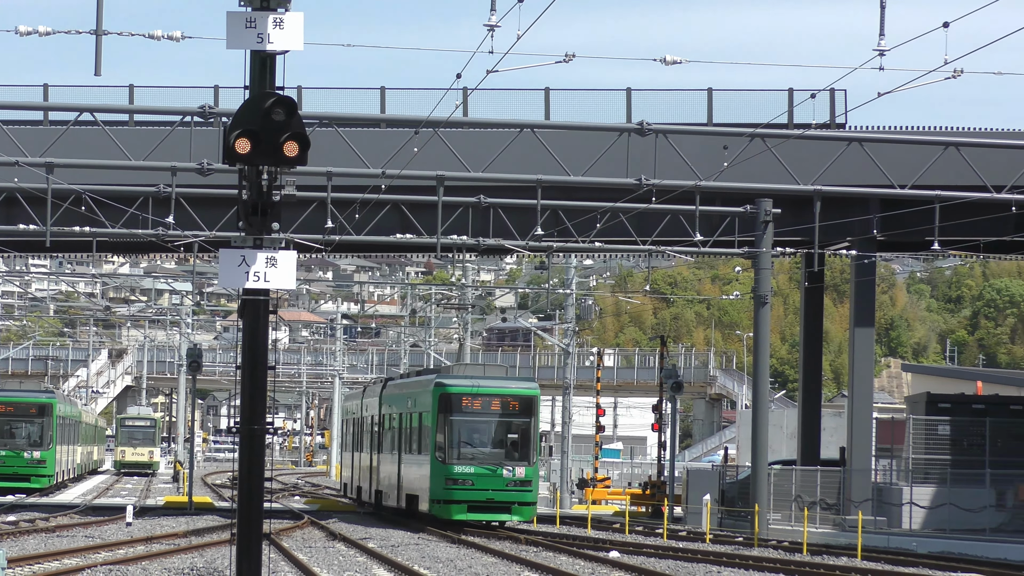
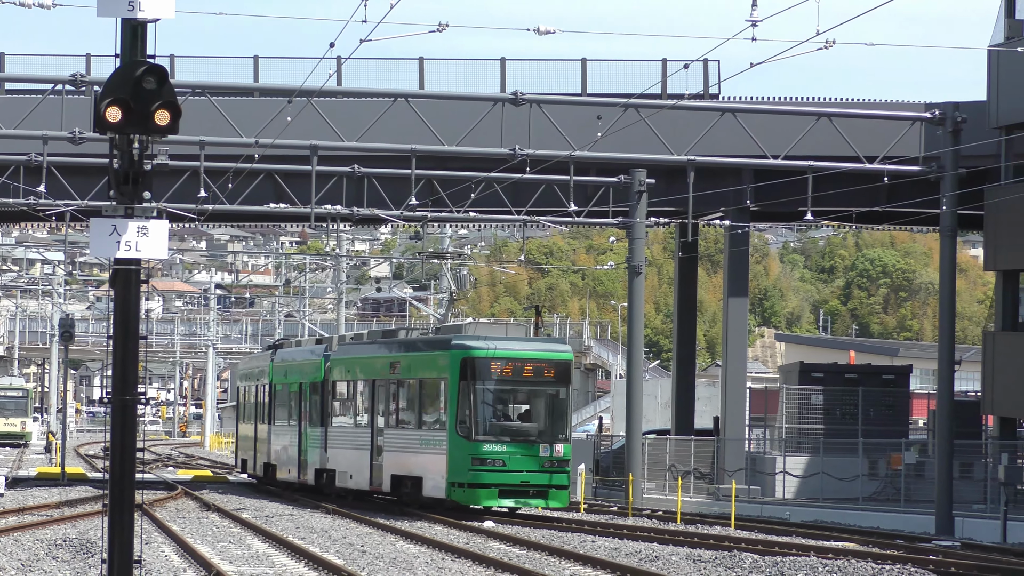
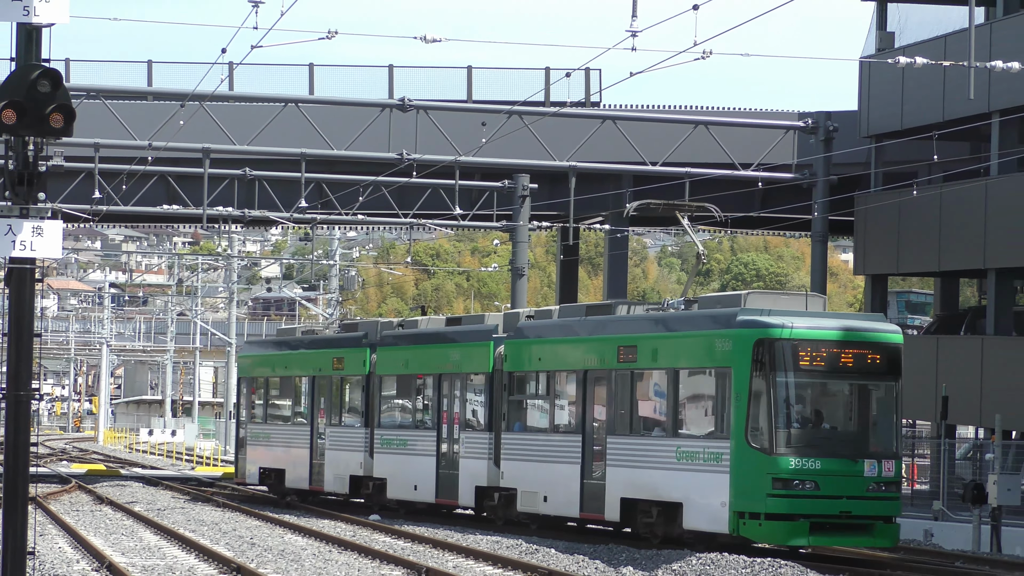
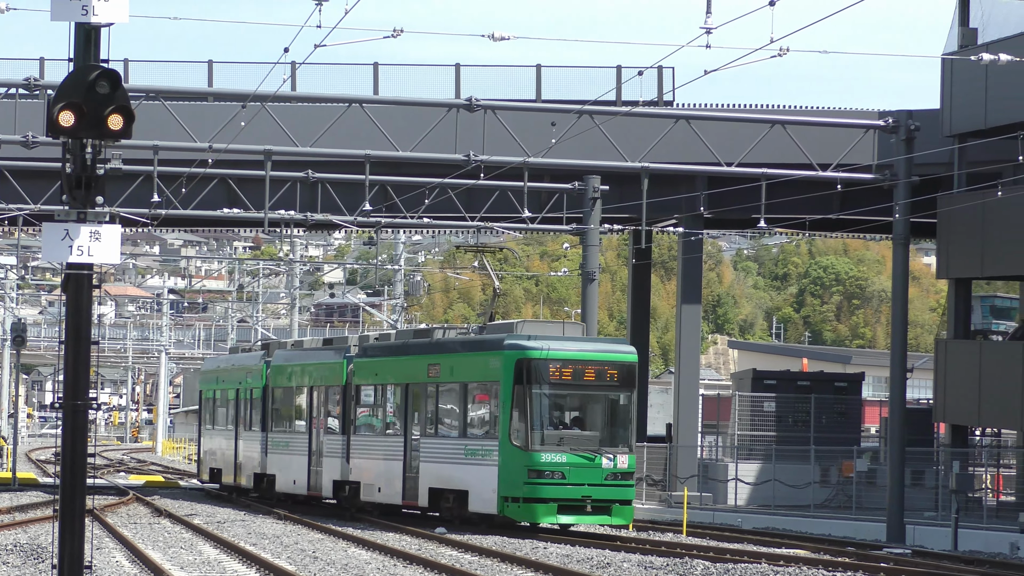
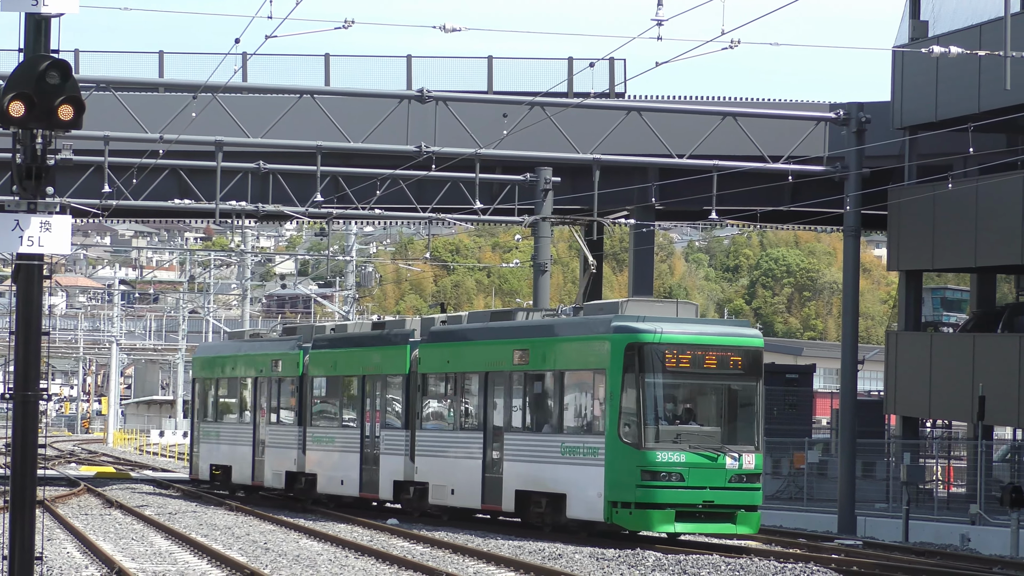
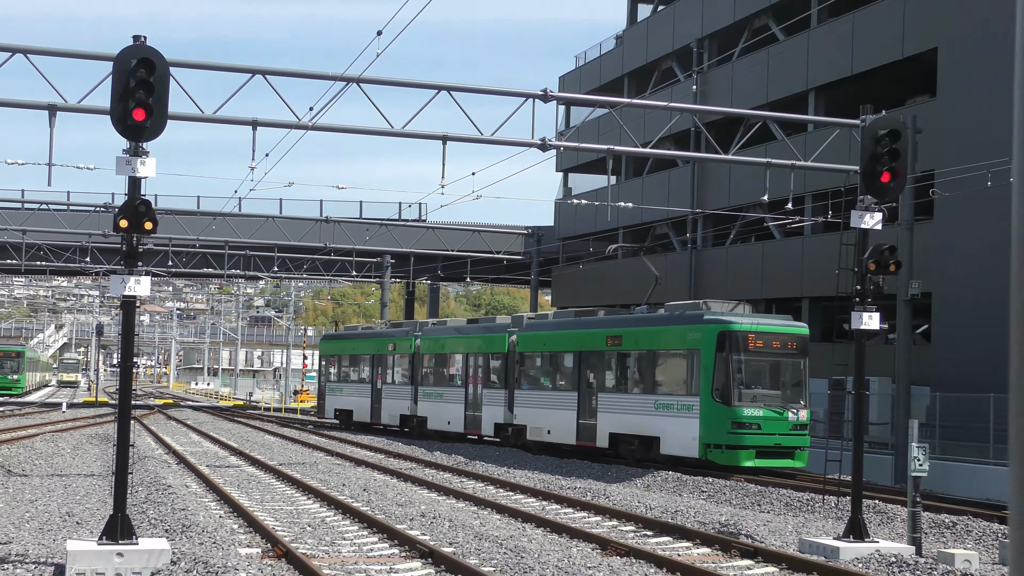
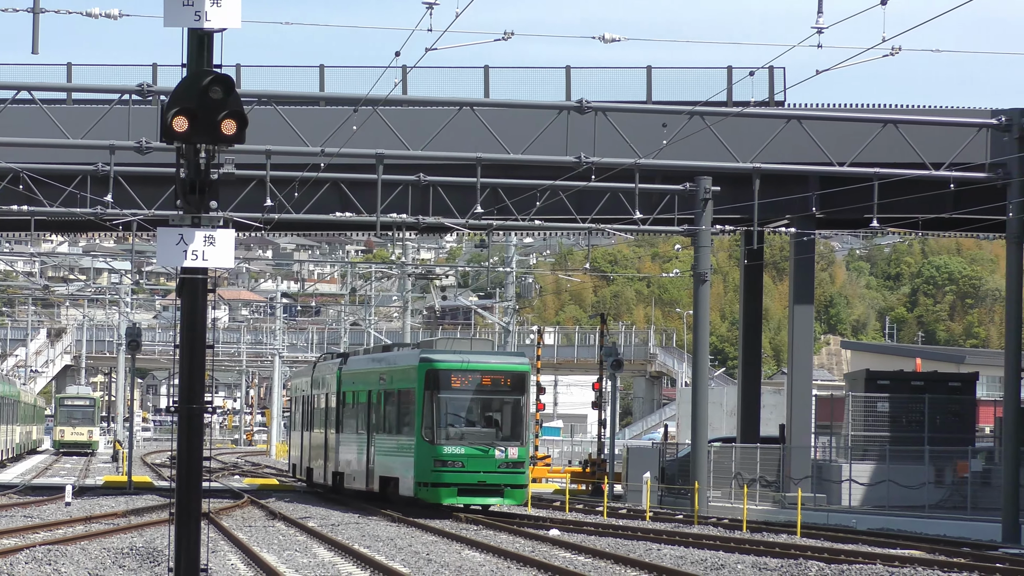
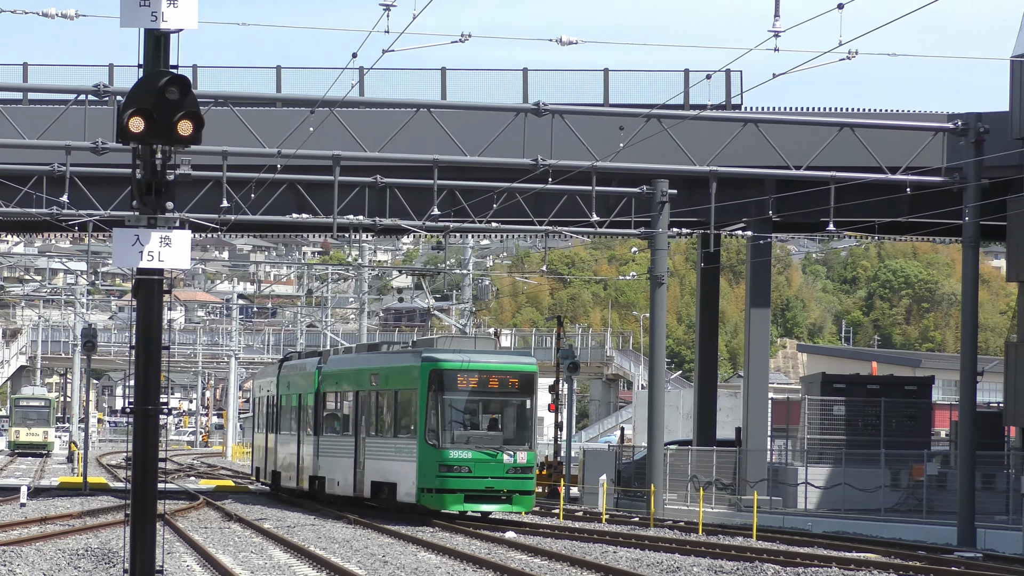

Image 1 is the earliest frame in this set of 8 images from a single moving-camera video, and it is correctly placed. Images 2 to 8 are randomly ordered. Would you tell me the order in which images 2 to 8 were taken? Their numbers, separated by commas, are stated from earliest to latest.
7, 8, 2, 4, 5, 3, 6
